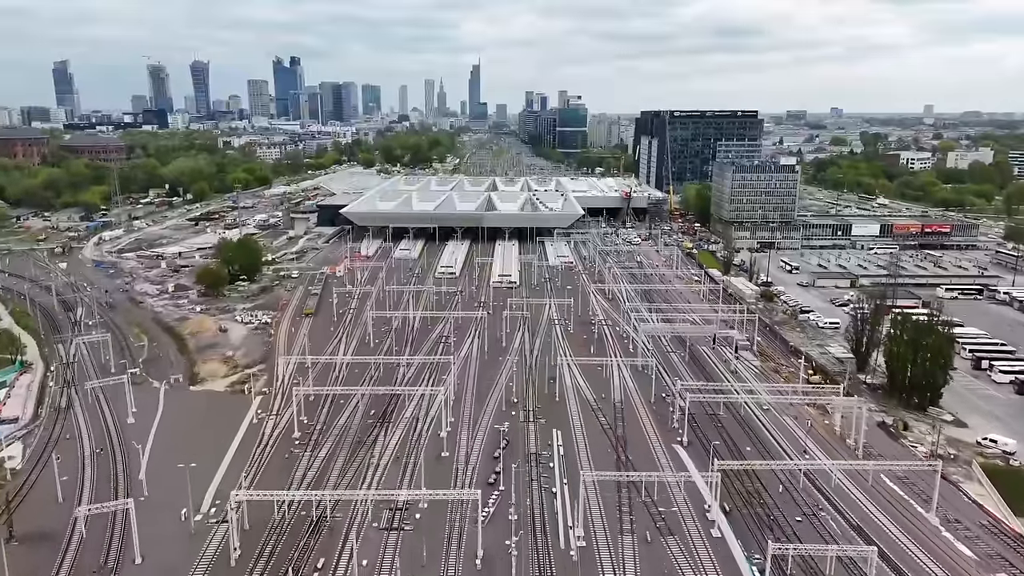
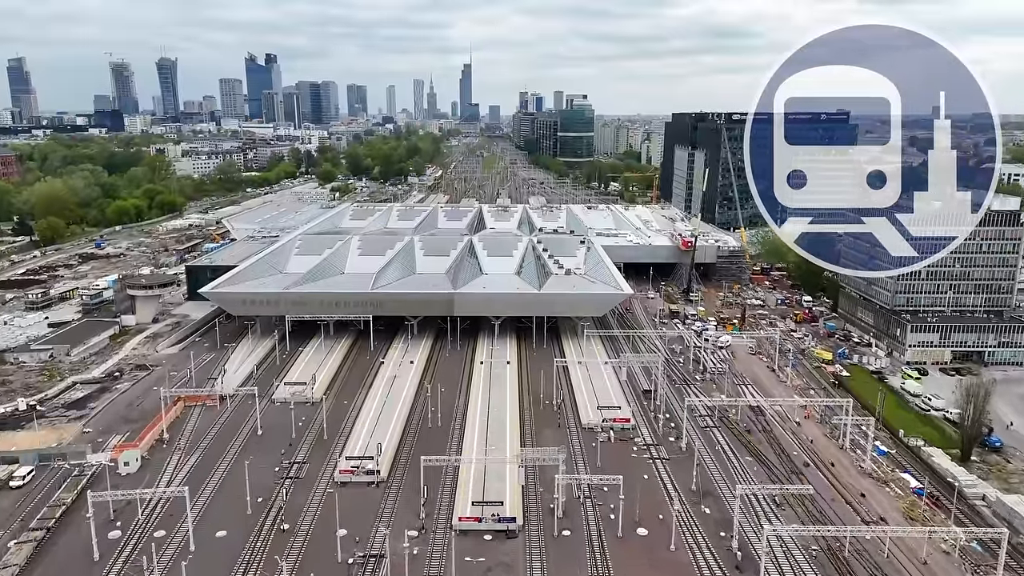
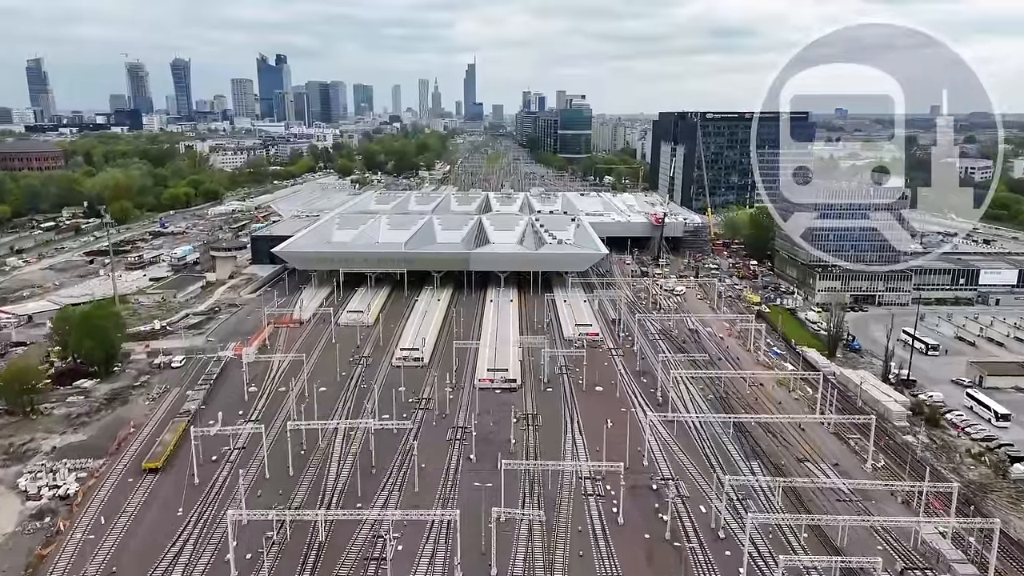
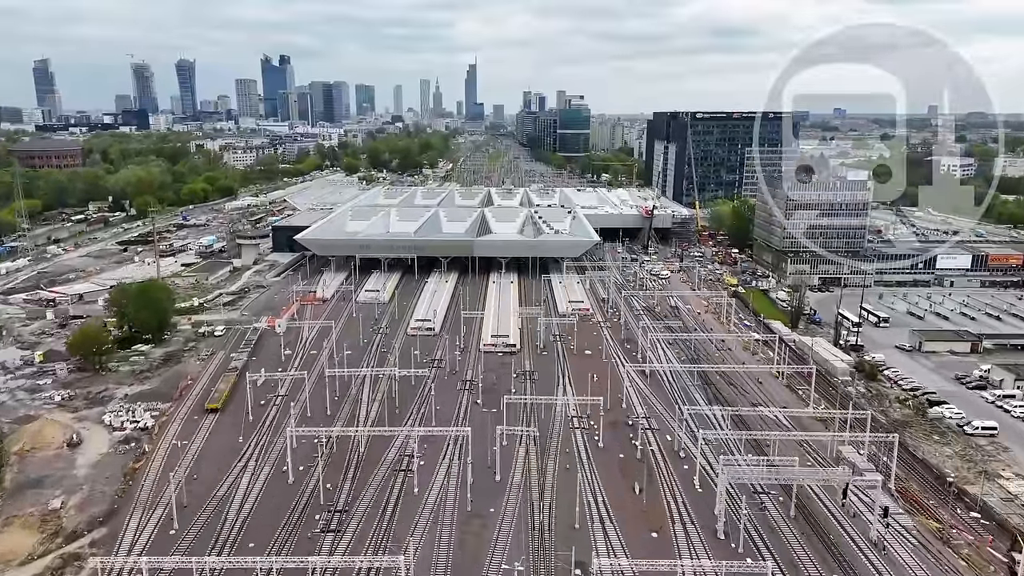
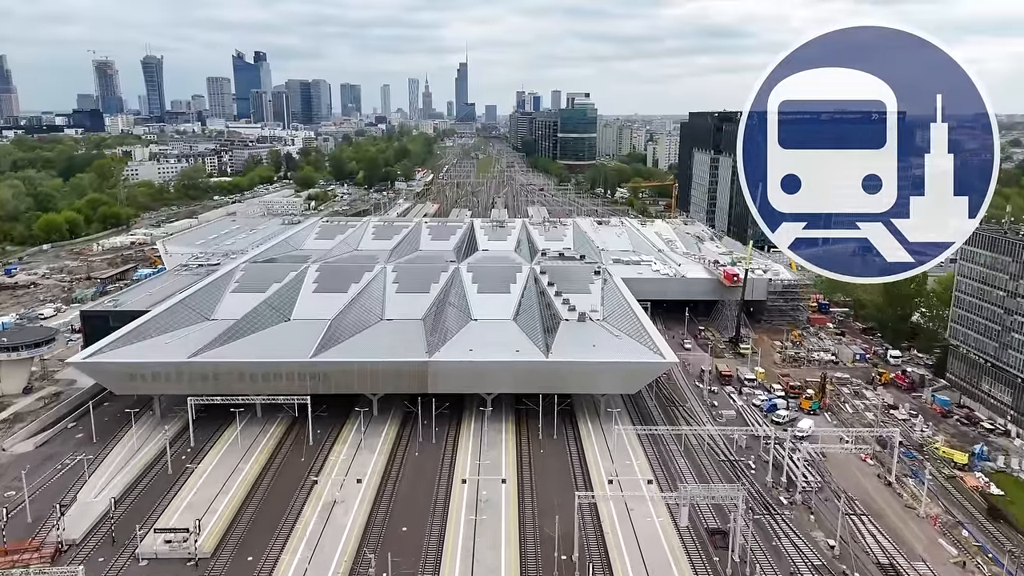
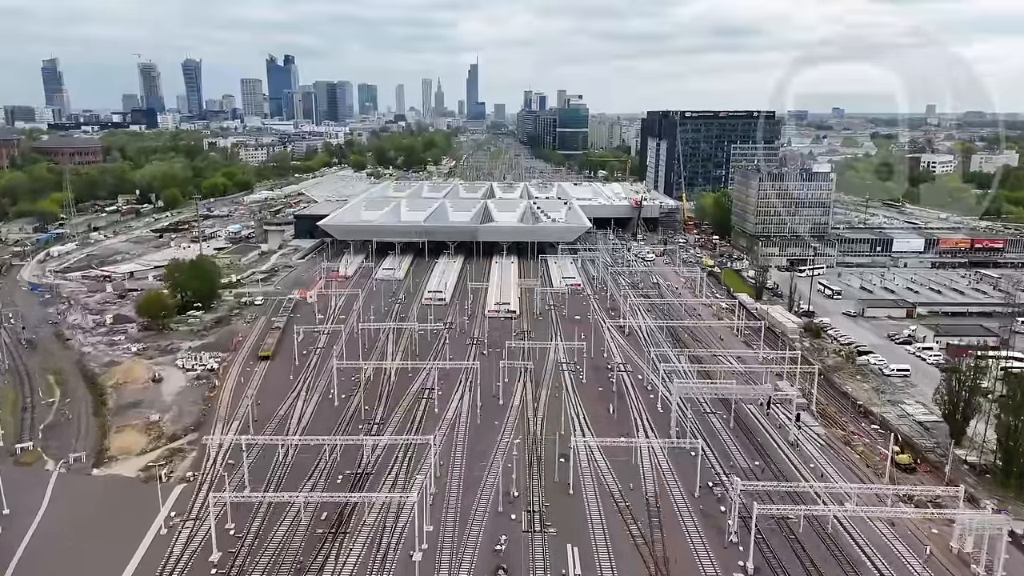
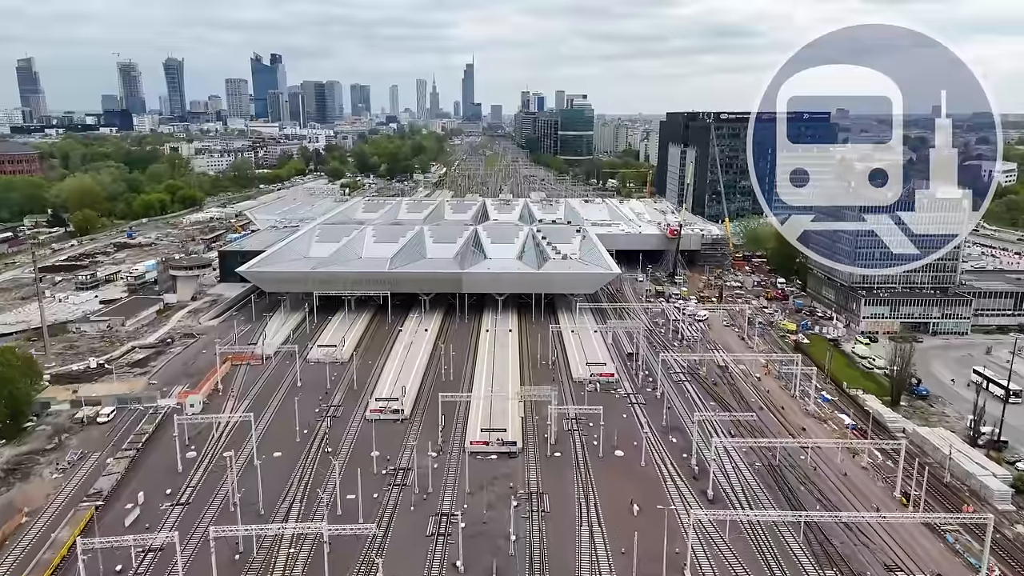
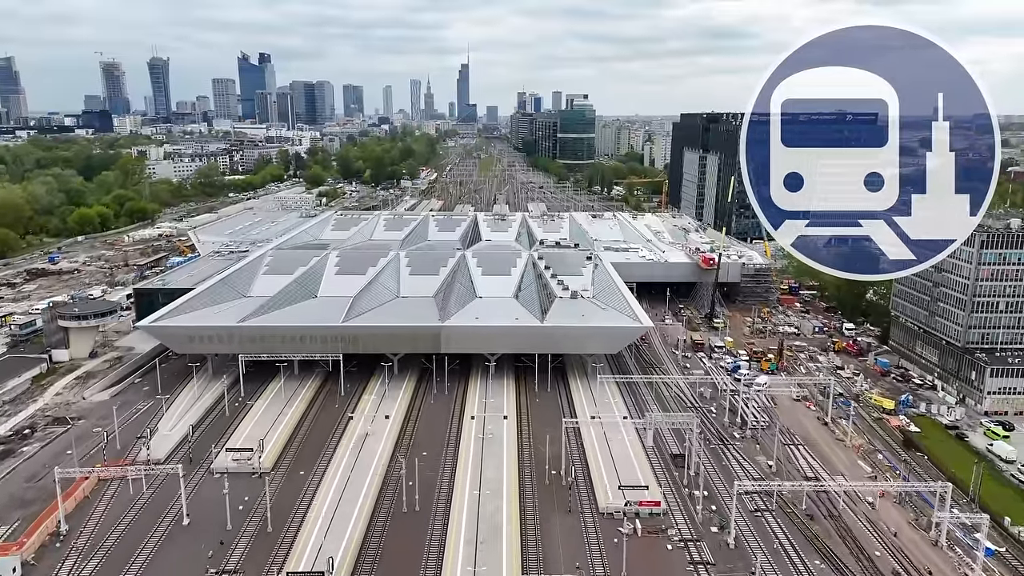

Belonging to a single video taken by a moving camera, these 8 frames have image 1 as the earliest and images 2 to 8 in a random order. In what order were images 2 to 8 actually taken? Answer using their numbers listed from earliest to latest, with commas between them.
6, 4, 3, 7, 2, 8, 5
